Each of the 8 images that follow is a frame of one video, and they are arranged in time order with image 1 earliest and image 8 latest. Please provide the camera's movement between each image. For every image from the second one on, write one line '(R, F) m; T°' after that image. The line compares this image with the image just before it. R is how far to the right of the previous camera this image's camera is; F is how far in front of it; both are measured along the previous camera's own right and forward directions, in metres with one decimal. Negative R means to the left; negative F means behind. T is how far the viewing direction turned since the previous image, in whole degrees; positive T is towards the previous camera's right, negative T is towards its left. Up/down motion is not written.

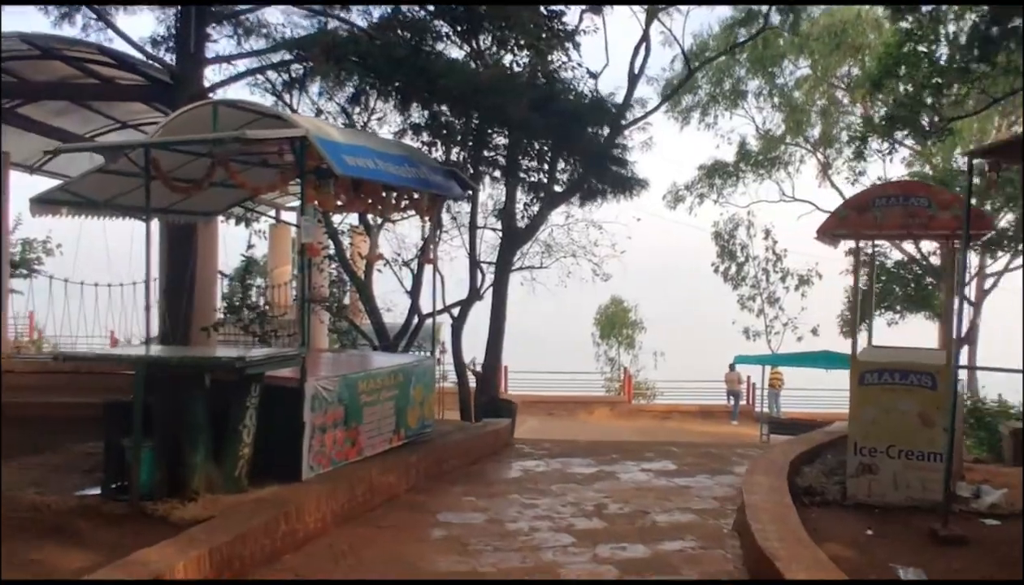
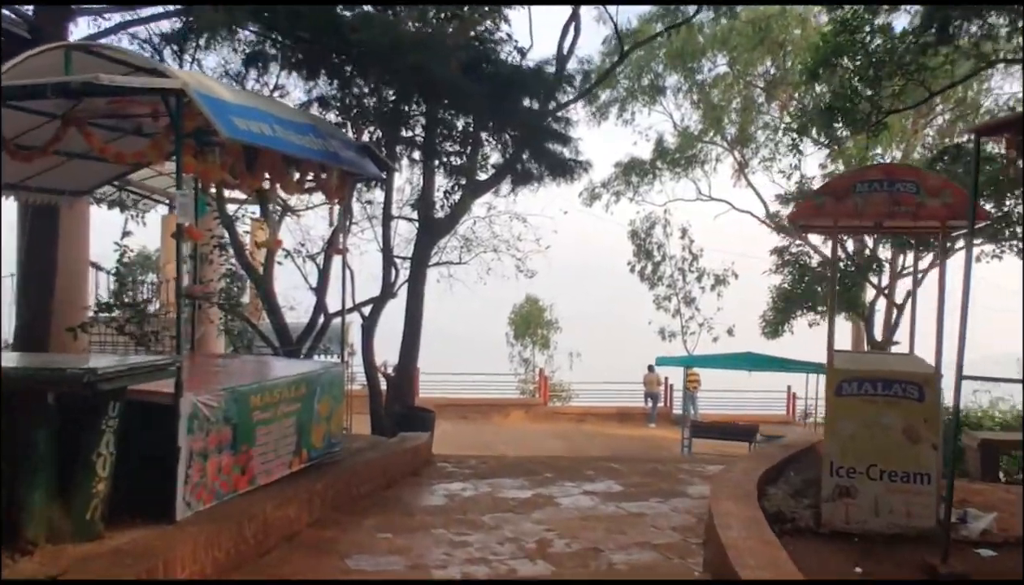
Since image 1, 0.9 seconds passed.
(-0.1, +0.8) m; +5°
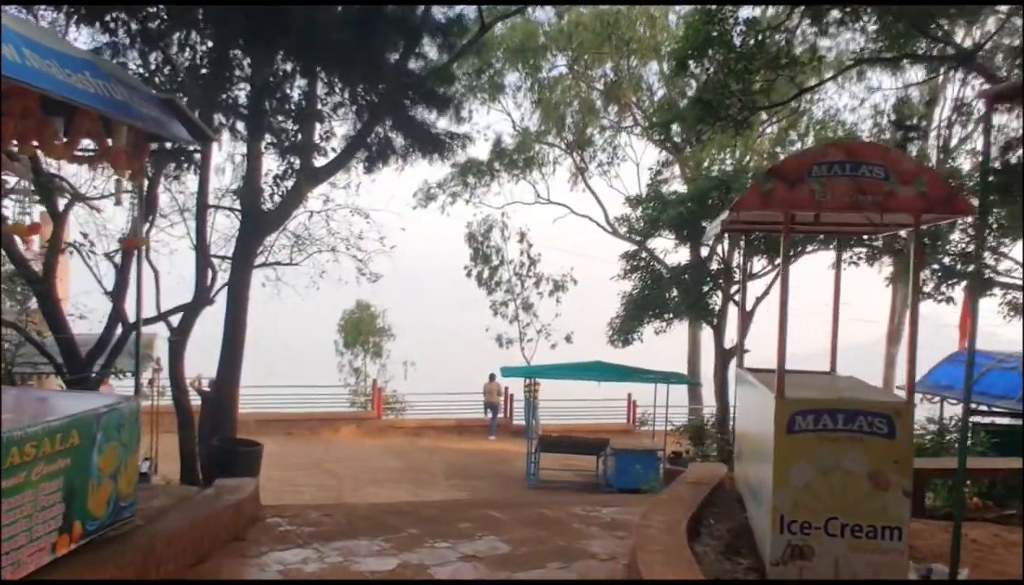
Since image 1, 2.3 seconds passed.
(-0.1, +1.1) m; +10°
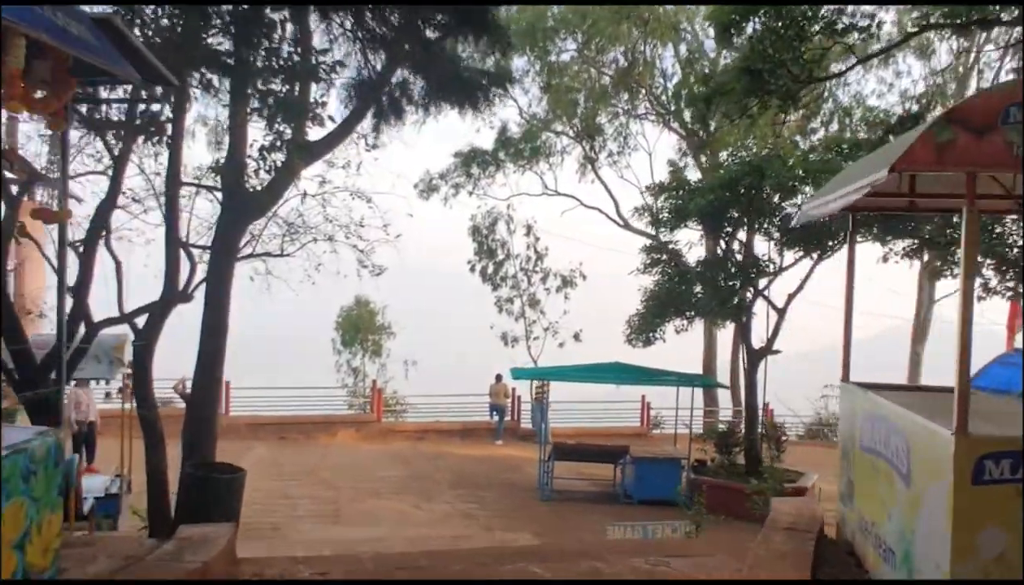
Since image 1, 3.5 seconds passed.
(-0.2, +1.0) m; 0°
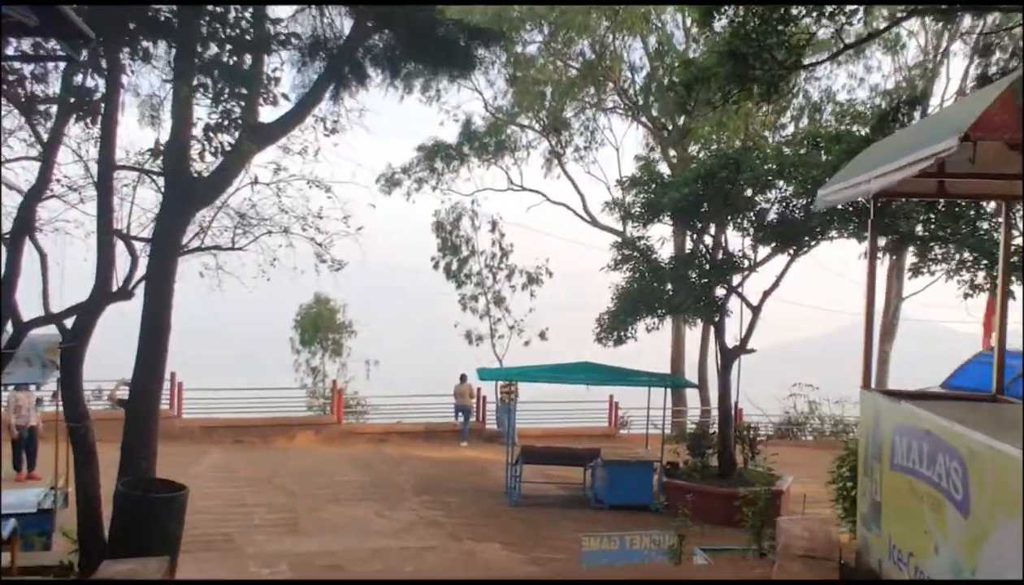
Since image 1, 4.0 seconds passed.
(-0.1, +0.5) m; +2°
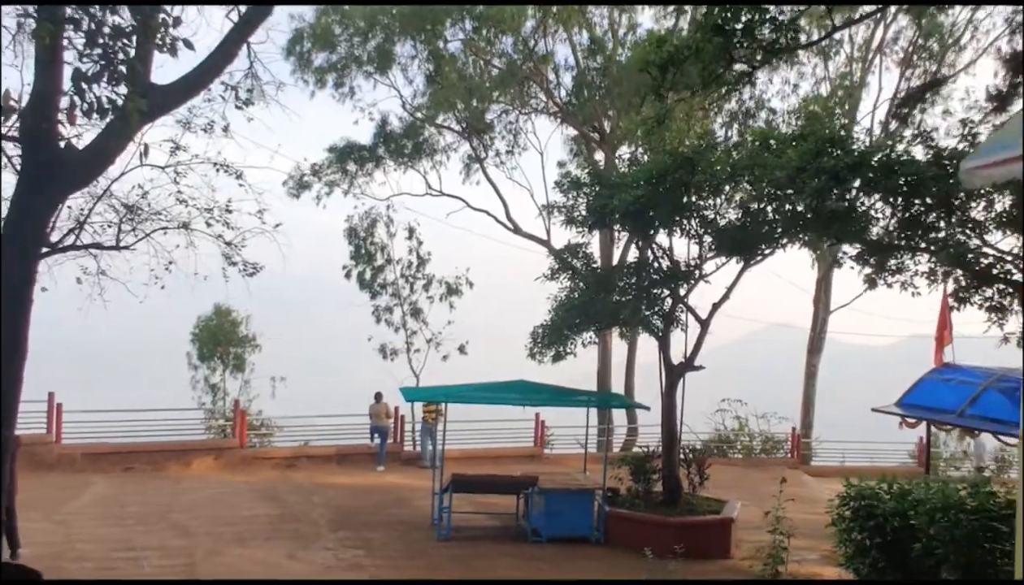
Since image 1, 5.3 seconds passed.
(-0.3, +1.1) m; +6°
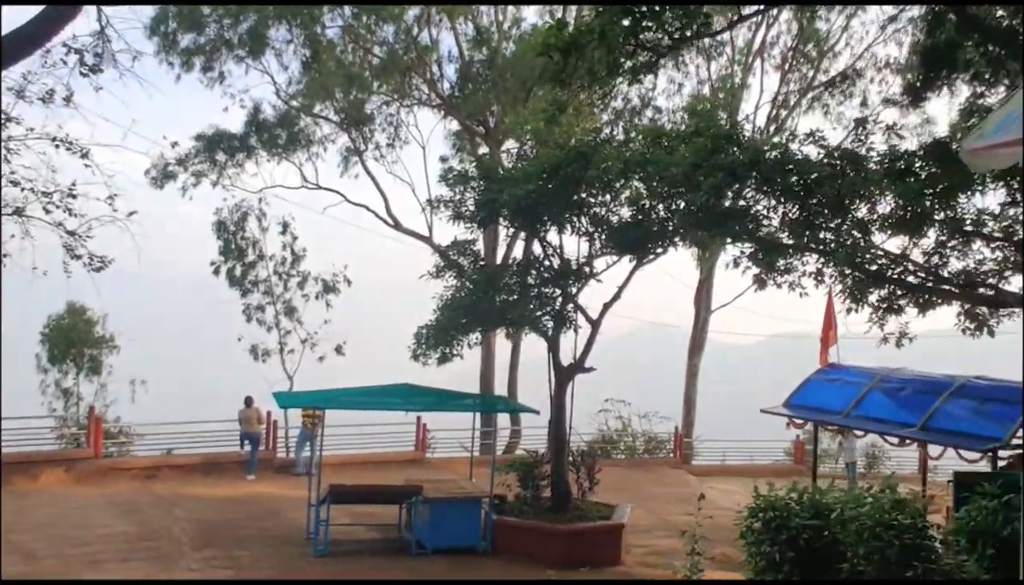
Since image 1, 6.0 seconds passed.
(-0.1, +0.5) m; +7°
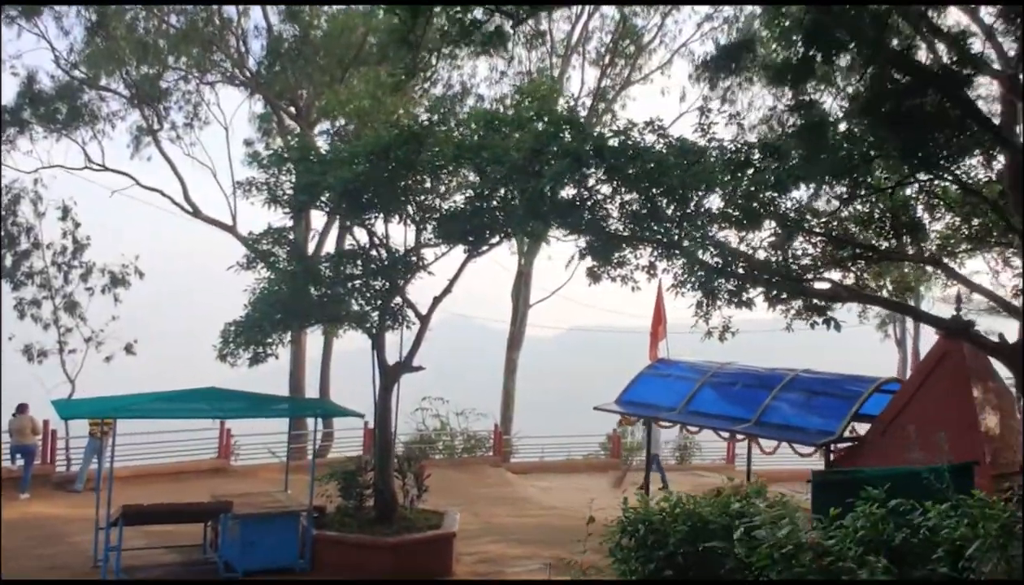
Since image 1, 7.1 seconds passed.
(-0.2, +0.7) m; +12°
